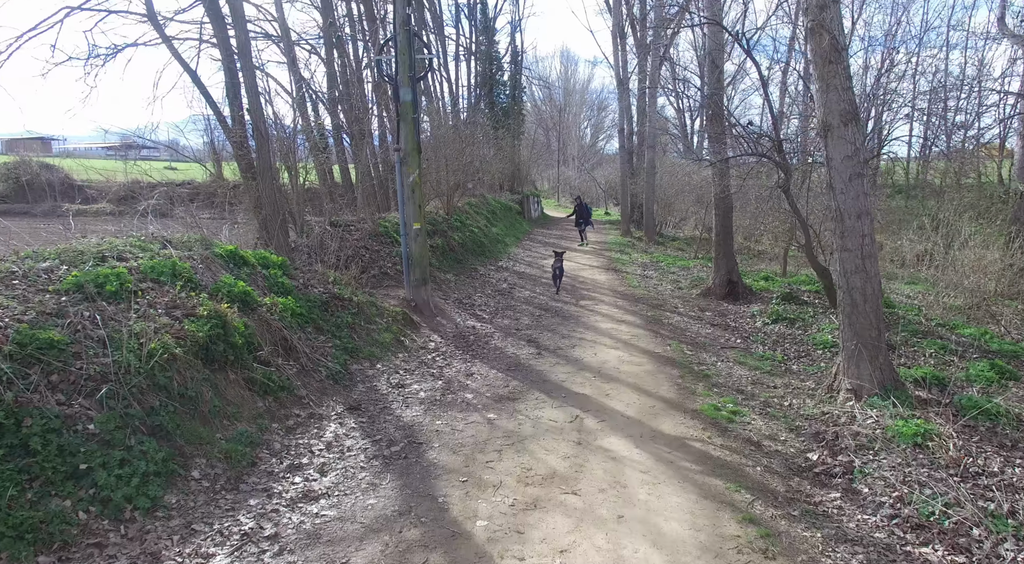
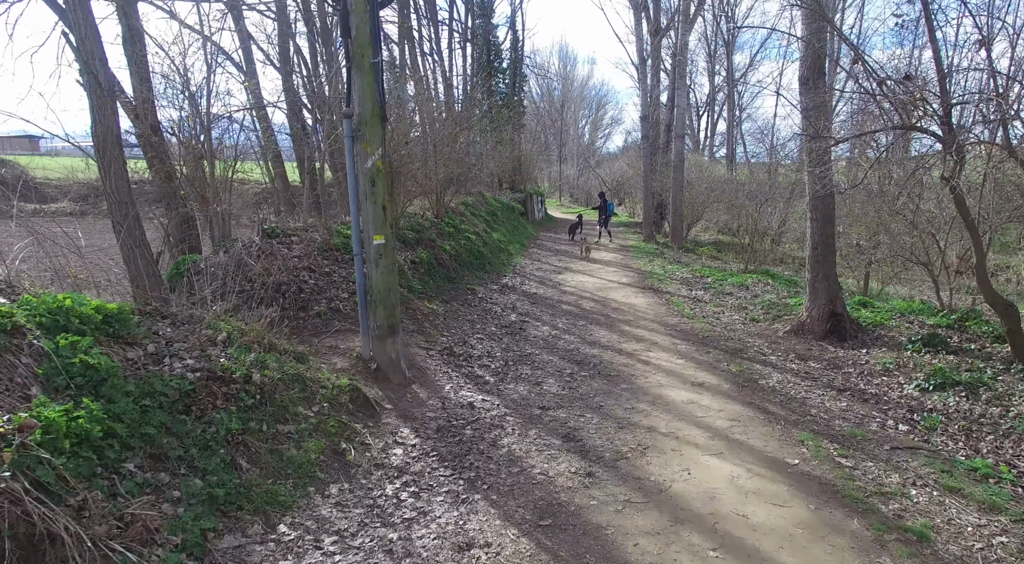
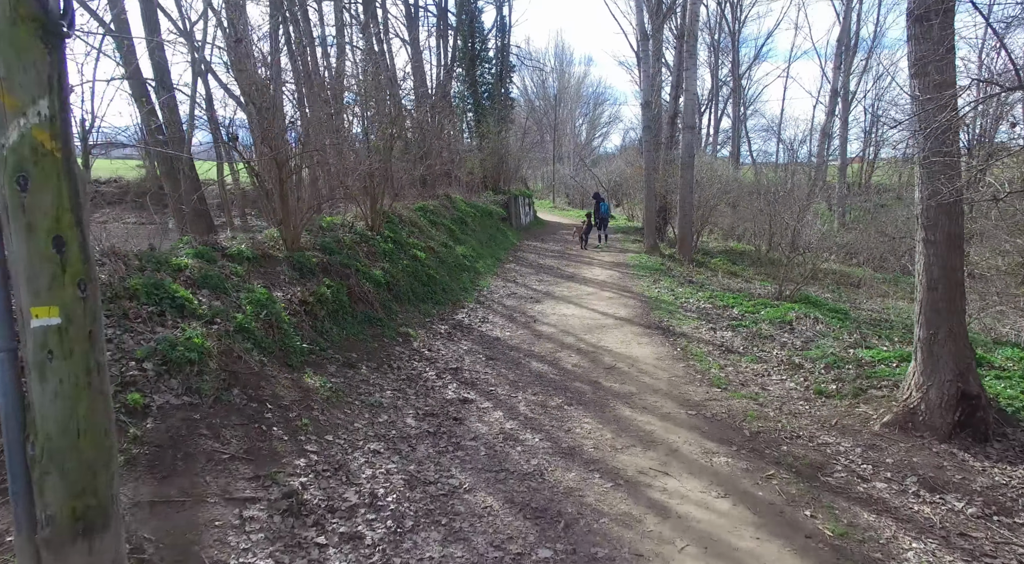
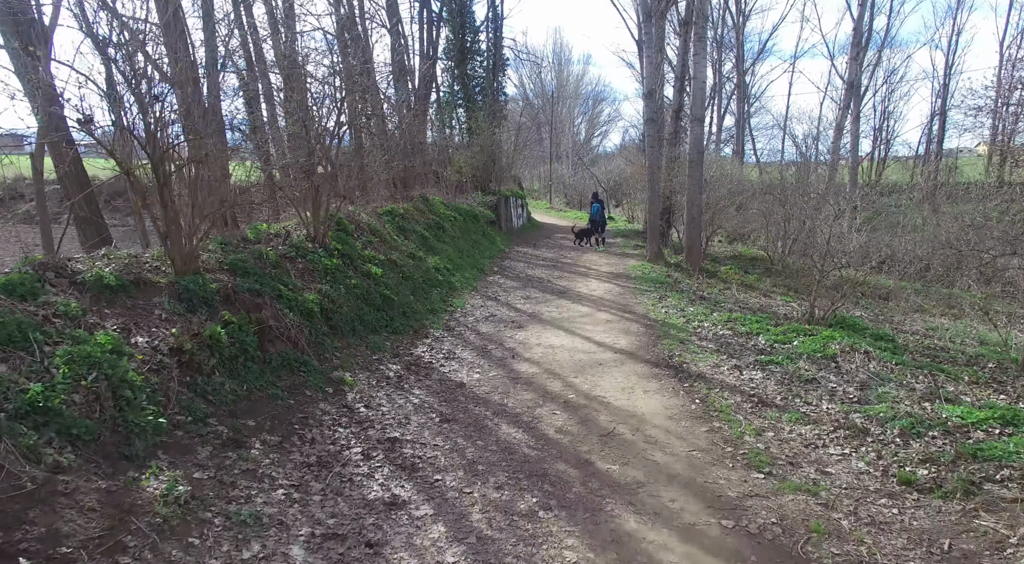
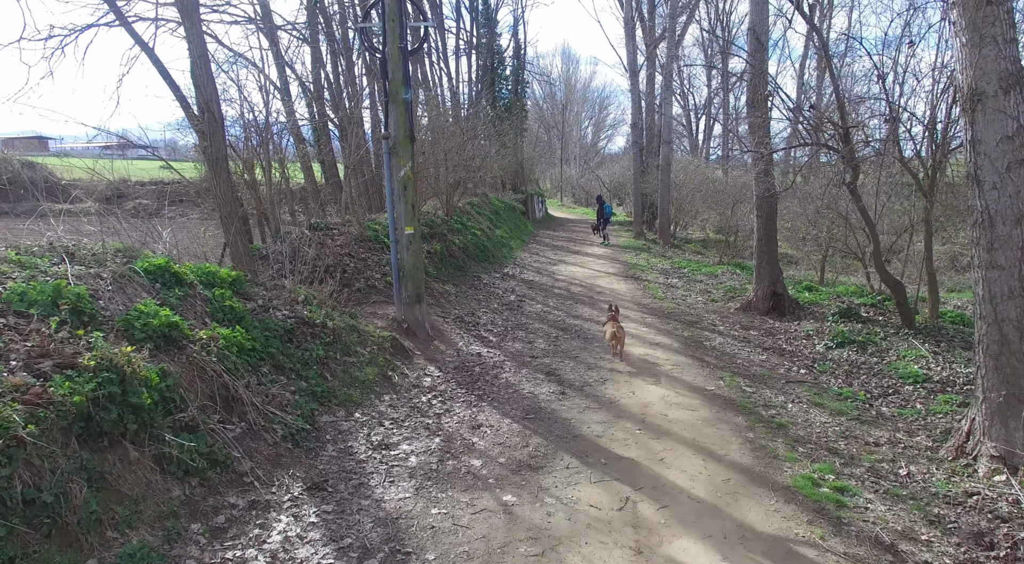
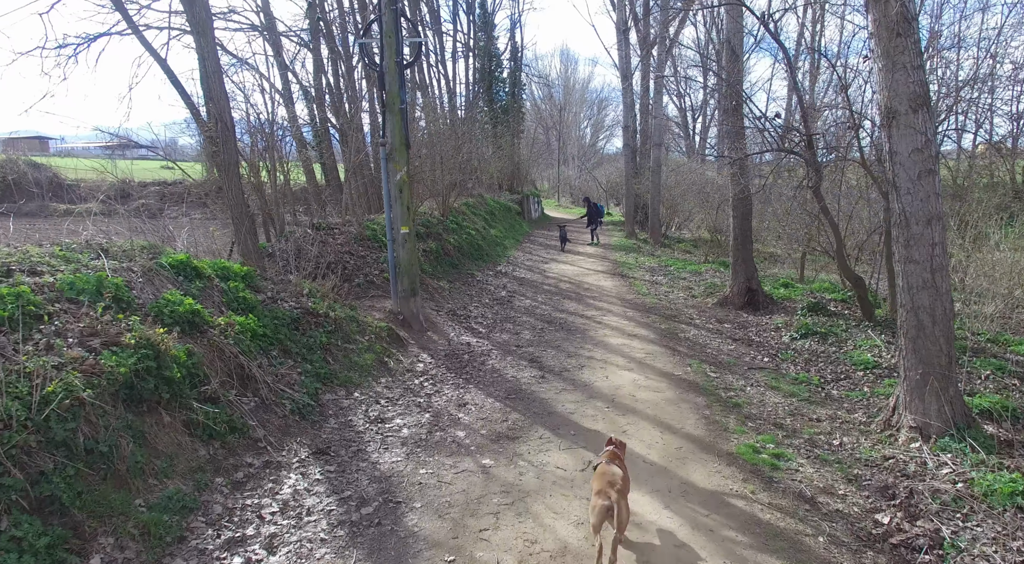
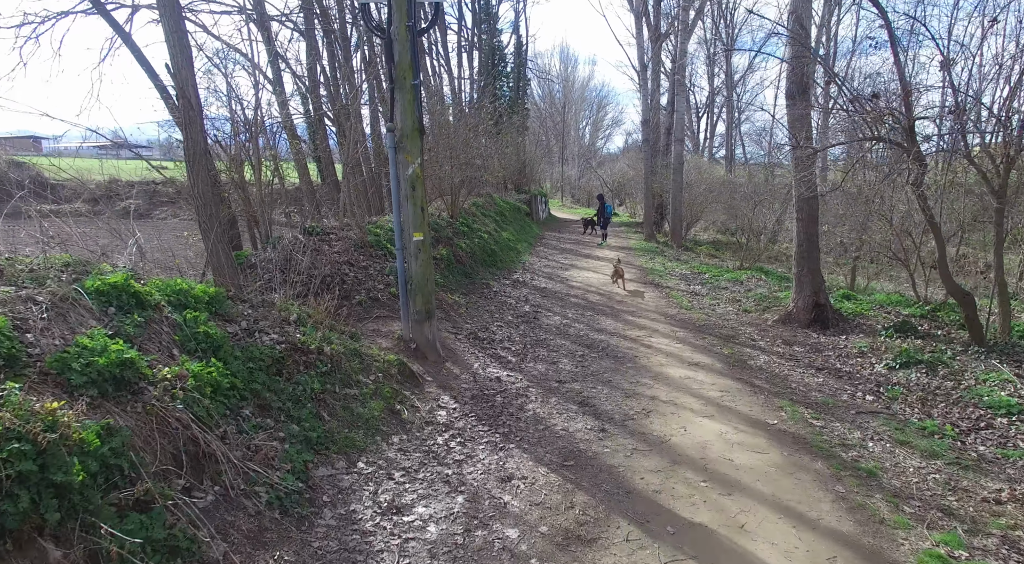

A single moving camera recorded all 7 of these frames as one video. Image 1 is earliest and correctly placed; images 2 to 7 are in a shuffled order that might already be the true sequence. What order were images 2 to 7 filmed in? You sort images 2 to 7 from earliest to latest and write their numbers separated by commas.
6, 5, 7, 2, 3, 4
